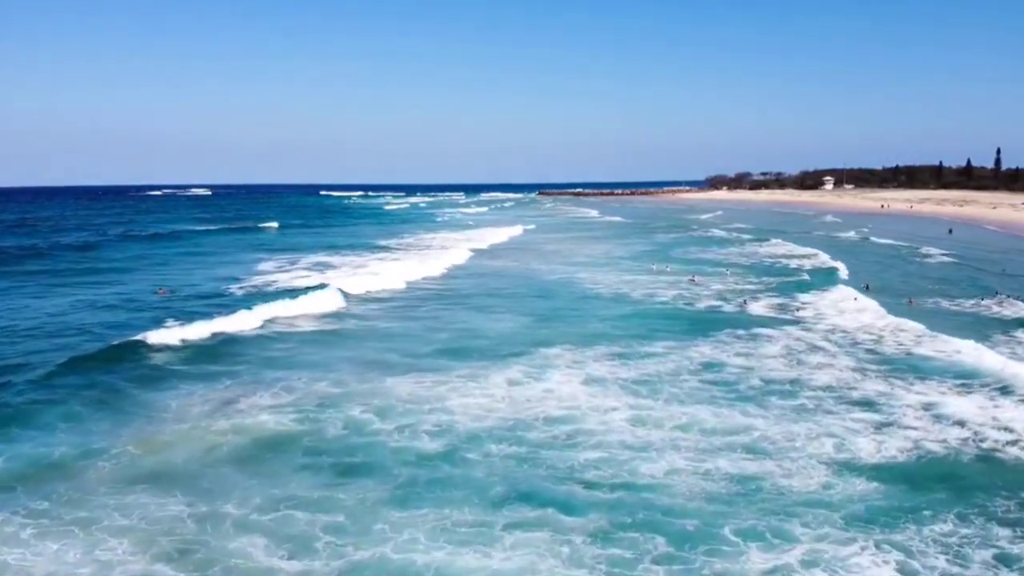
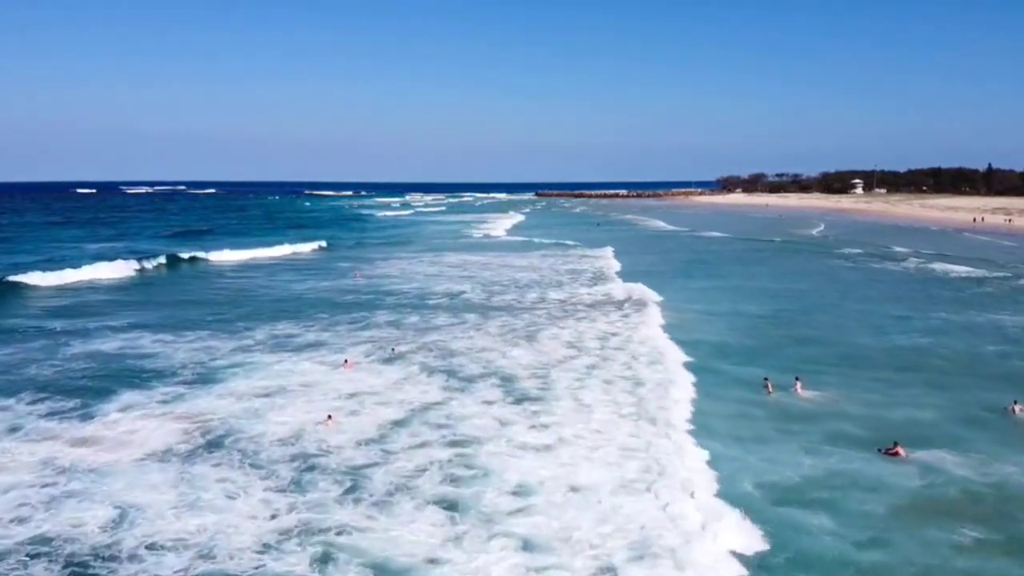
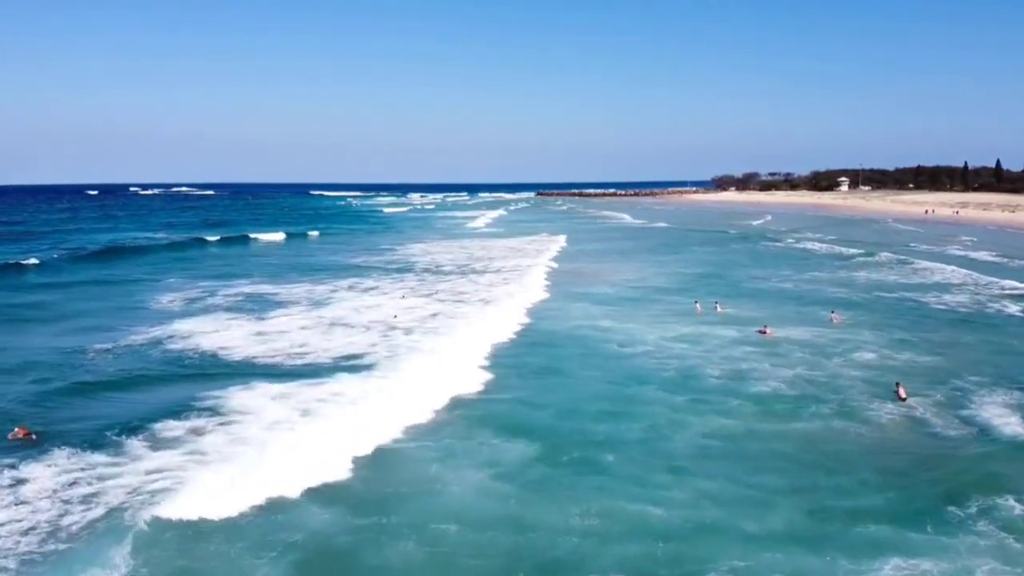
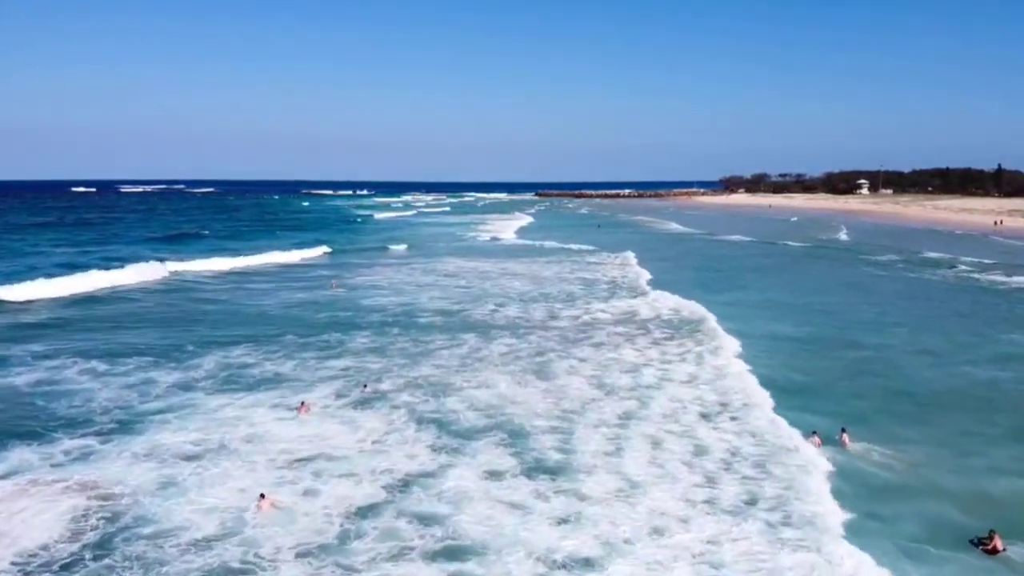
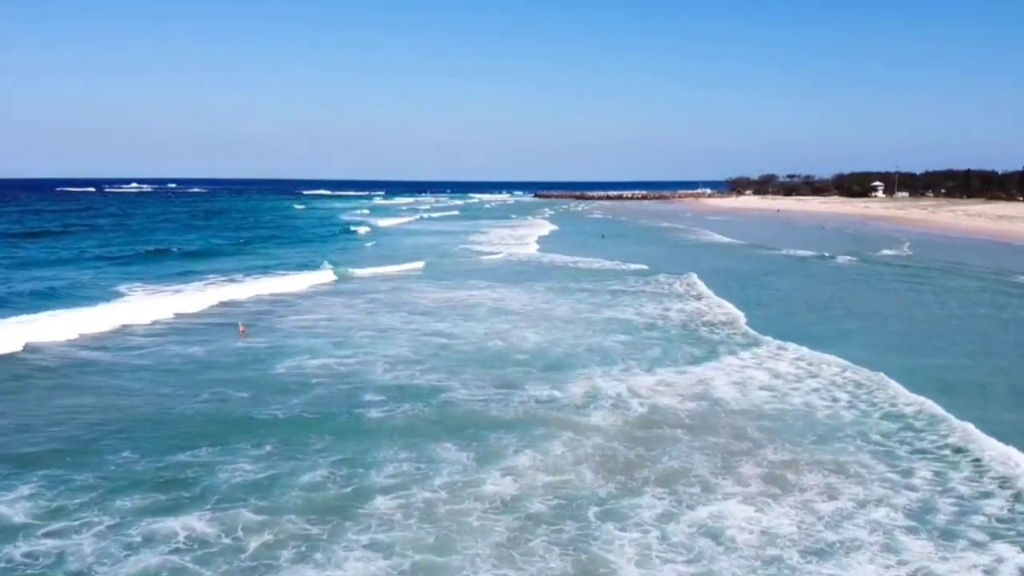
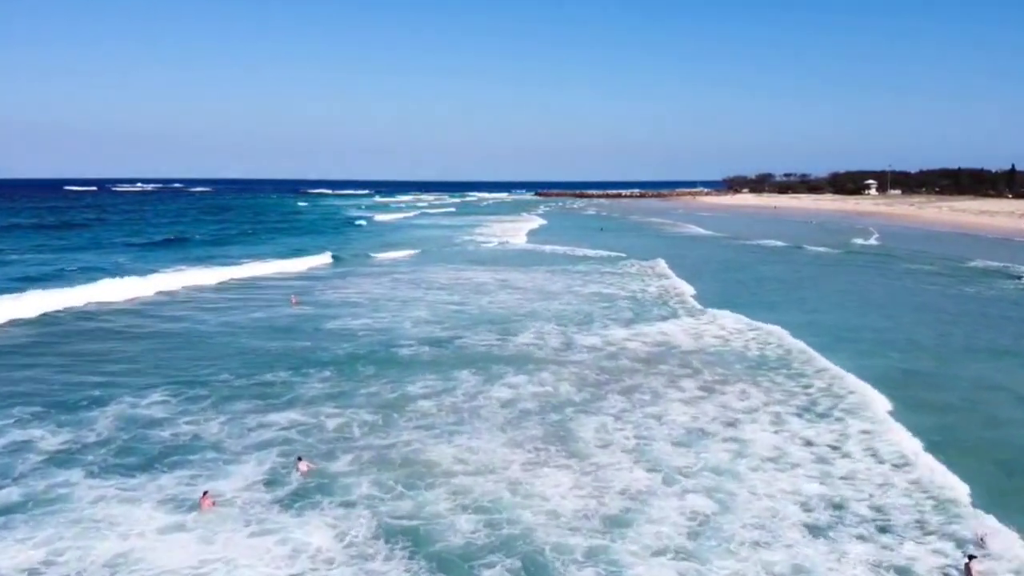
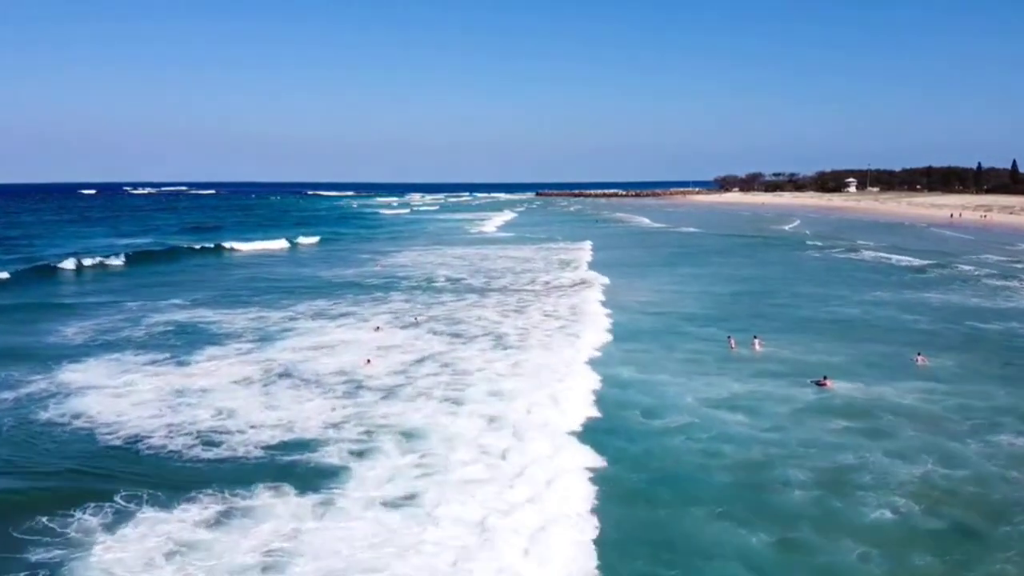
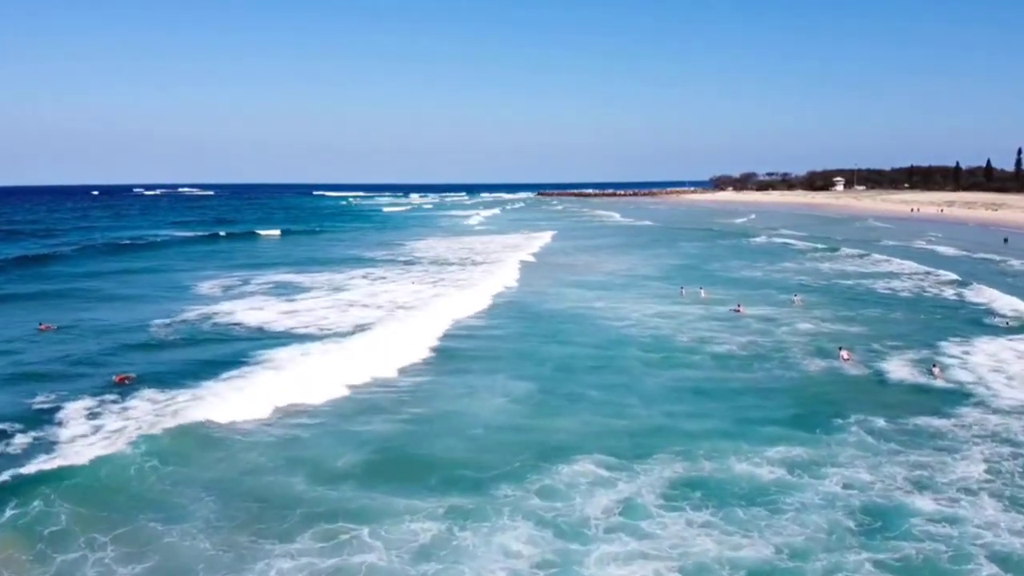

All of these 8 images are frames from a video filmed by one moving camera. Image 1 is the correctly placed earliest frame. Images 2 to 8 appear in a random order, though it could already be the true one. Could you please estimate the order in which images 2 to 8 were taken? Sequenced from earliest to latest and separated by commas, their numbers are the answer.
8, 3, 7, 2, 4, 6, 5
